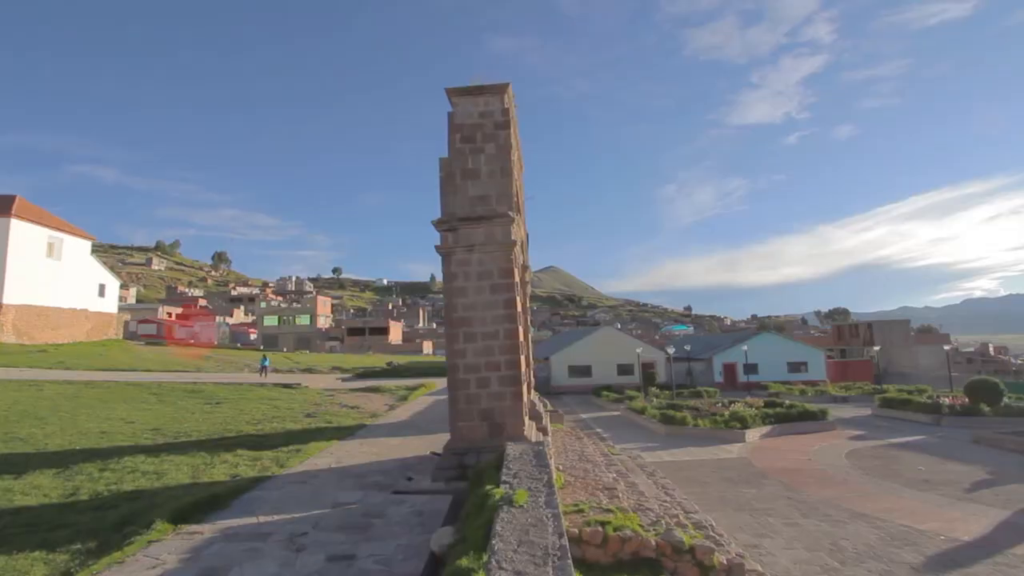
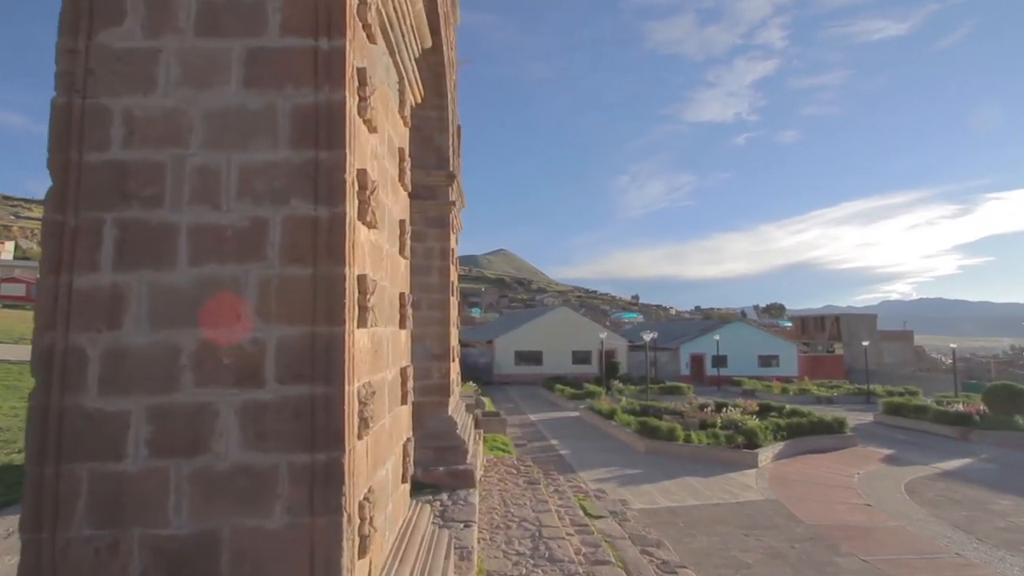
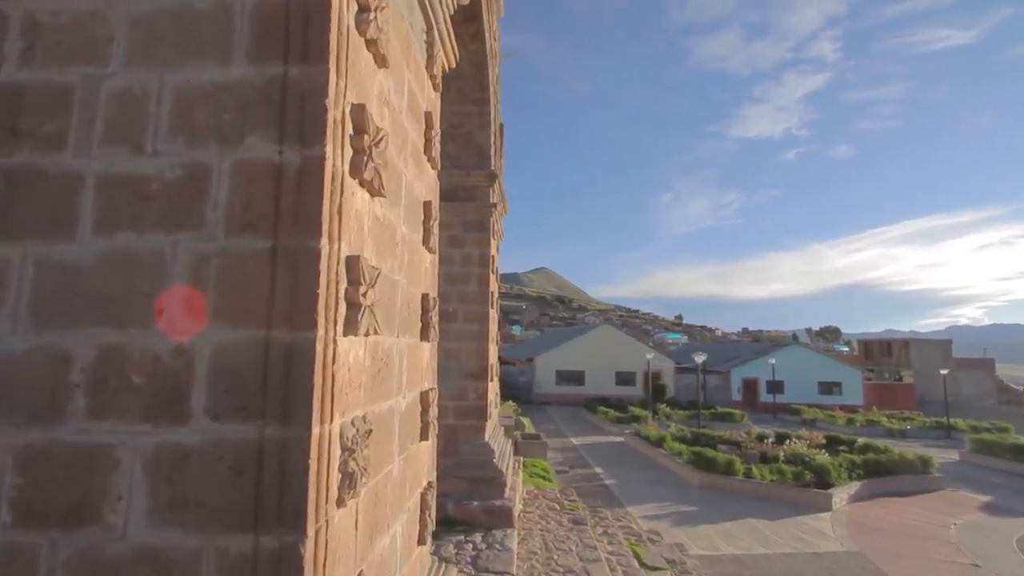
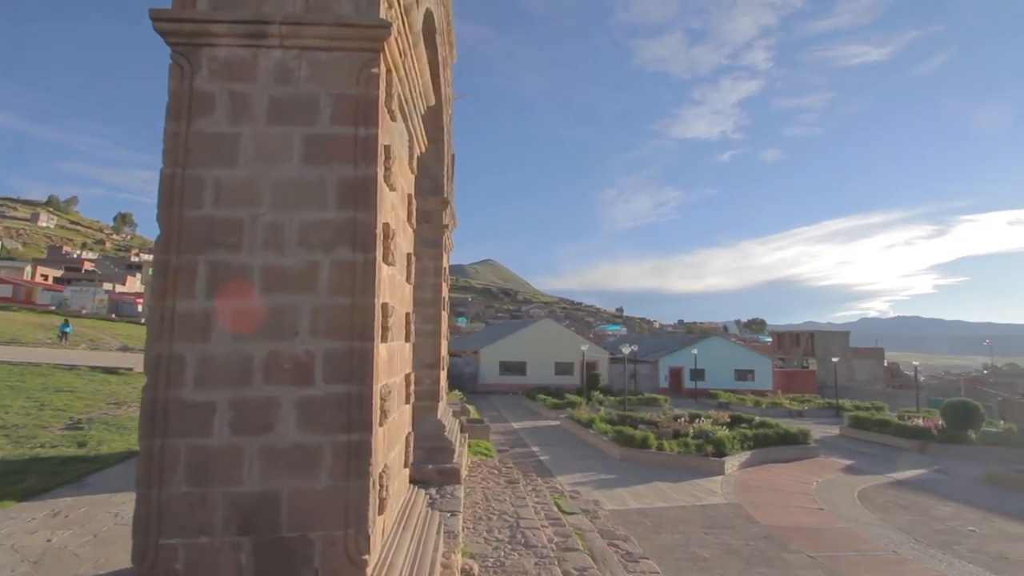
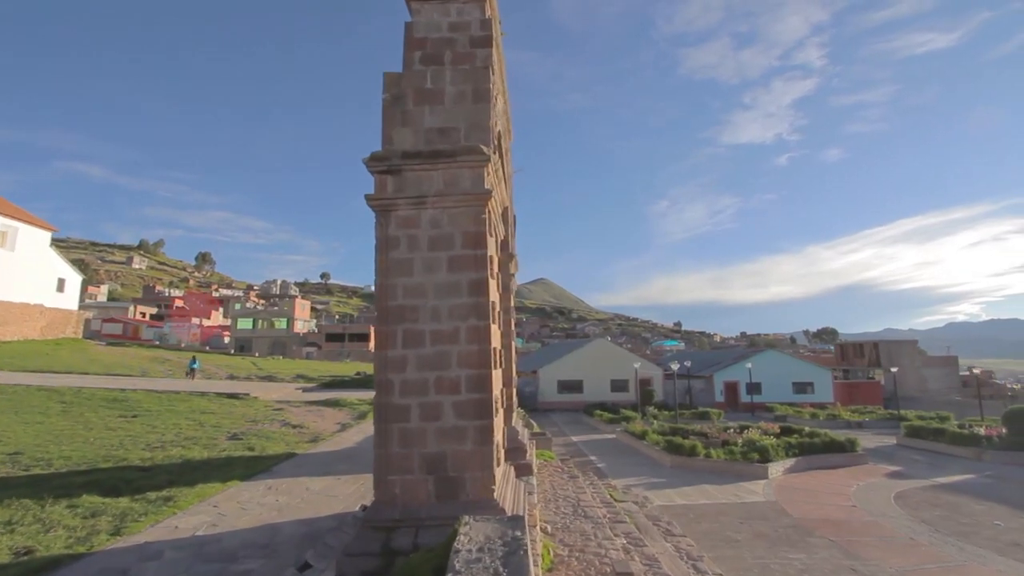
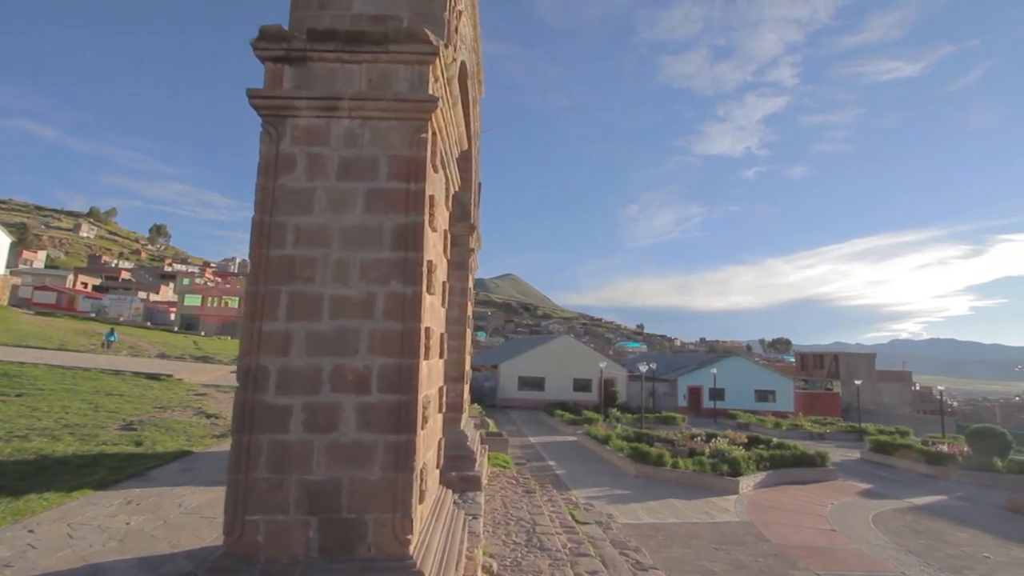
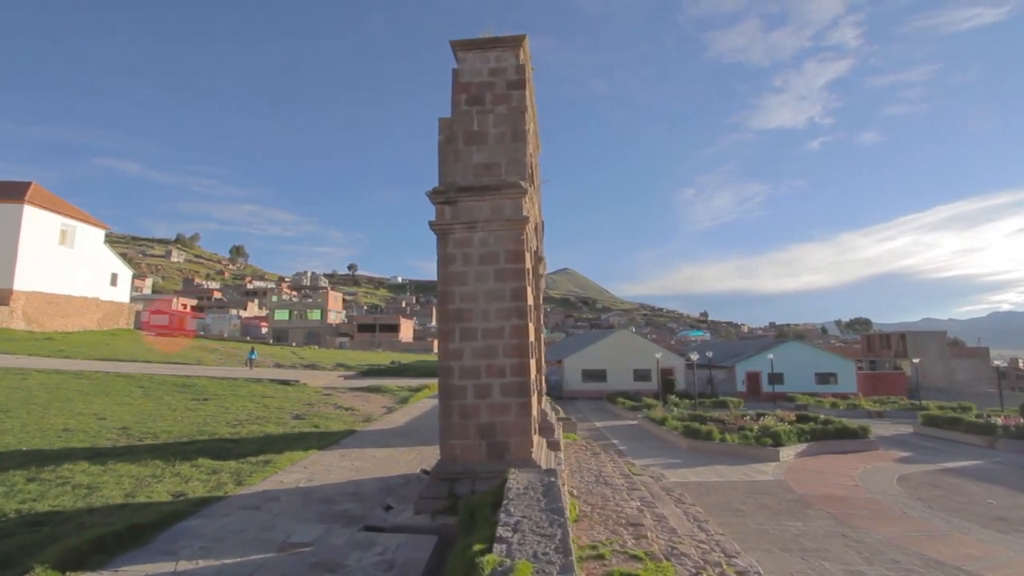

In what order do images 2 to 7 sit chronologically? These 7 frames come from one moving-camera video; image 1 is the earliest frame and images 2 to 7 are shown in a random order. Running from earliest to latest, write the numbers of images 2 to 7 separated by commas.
7, 5, 6, 4, 2, 3
